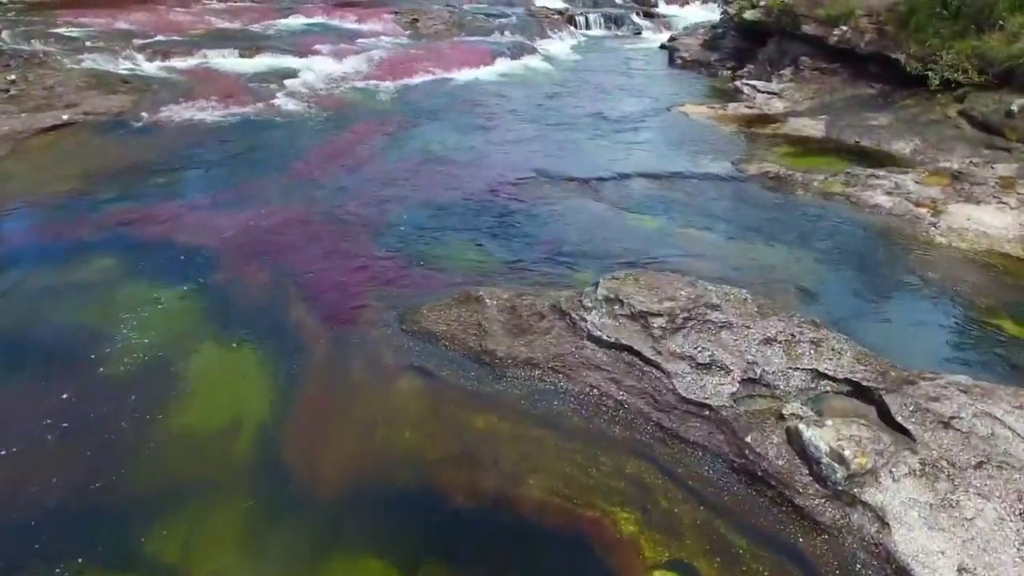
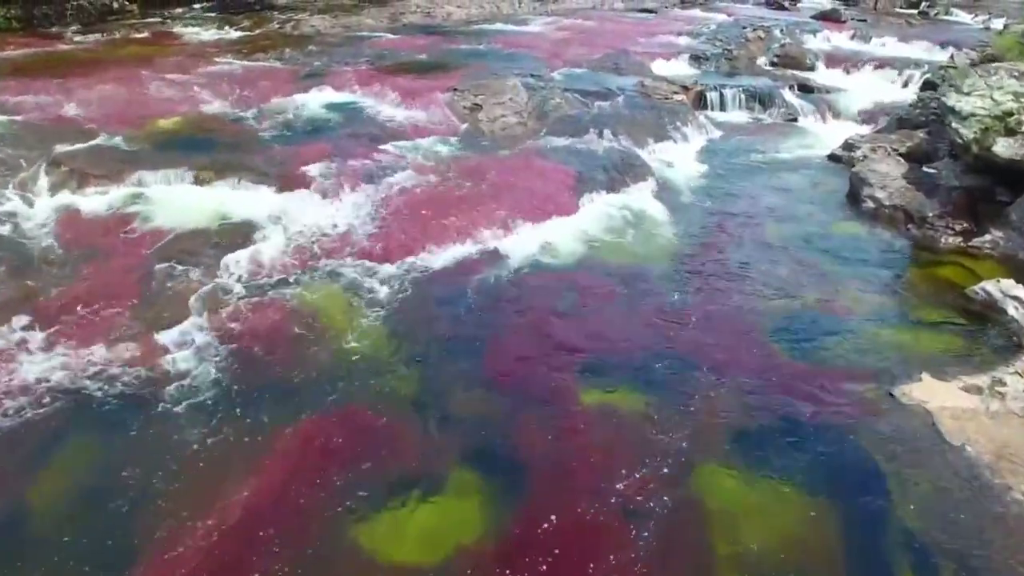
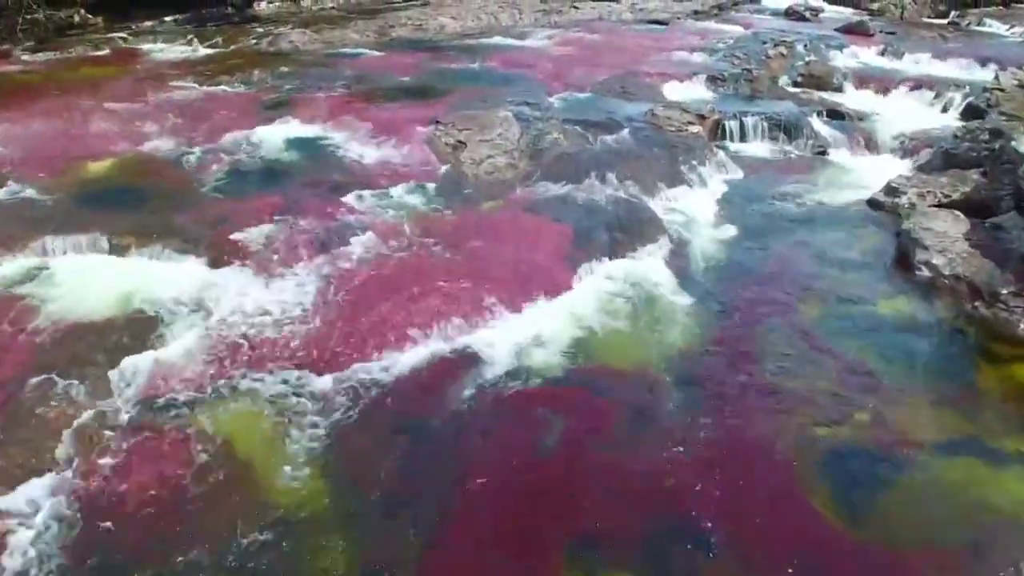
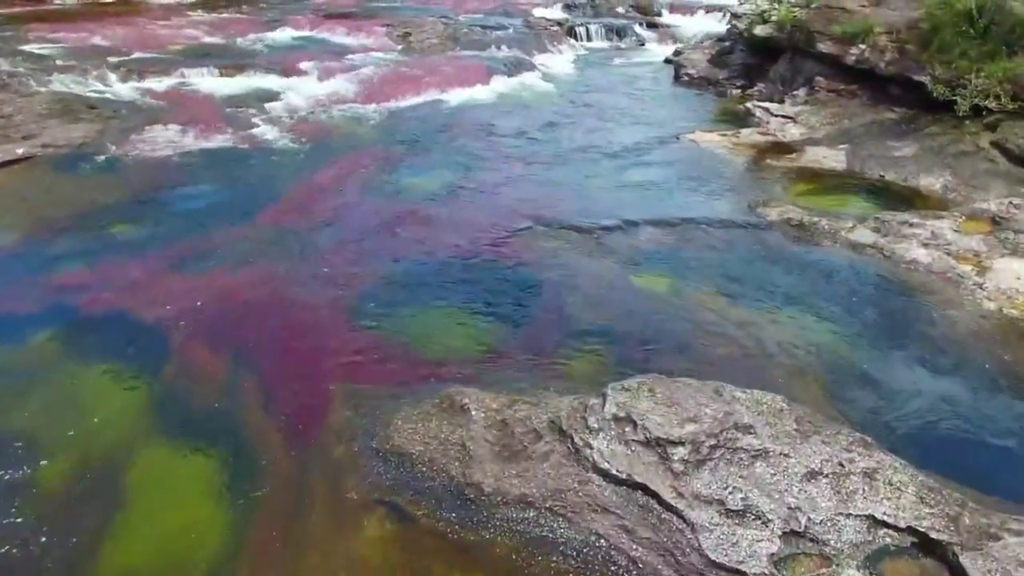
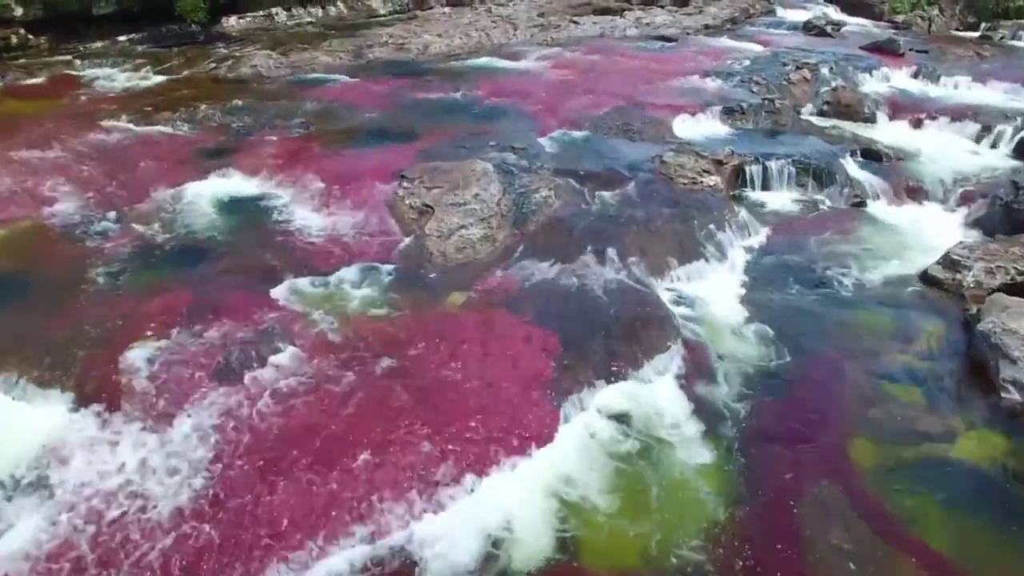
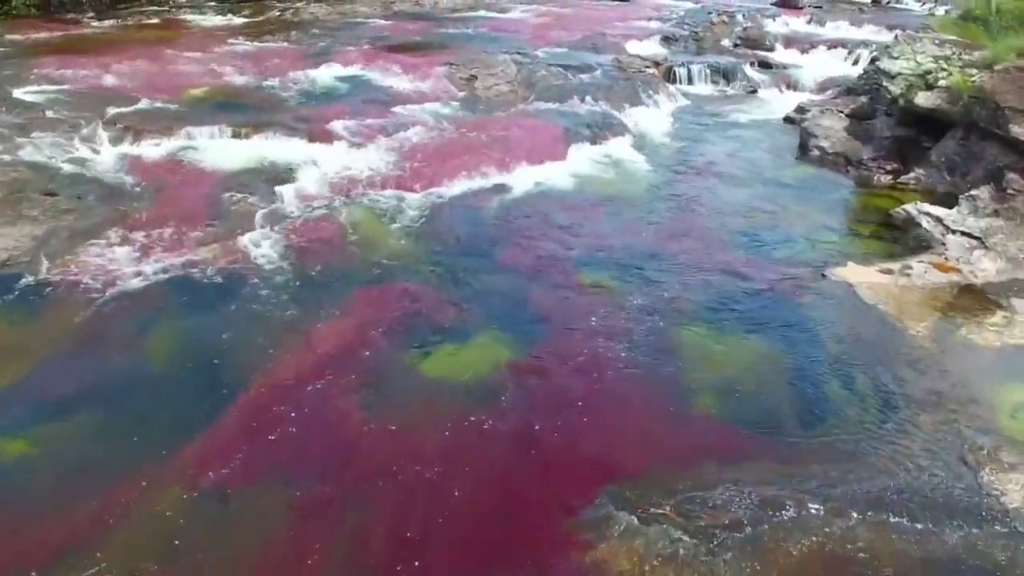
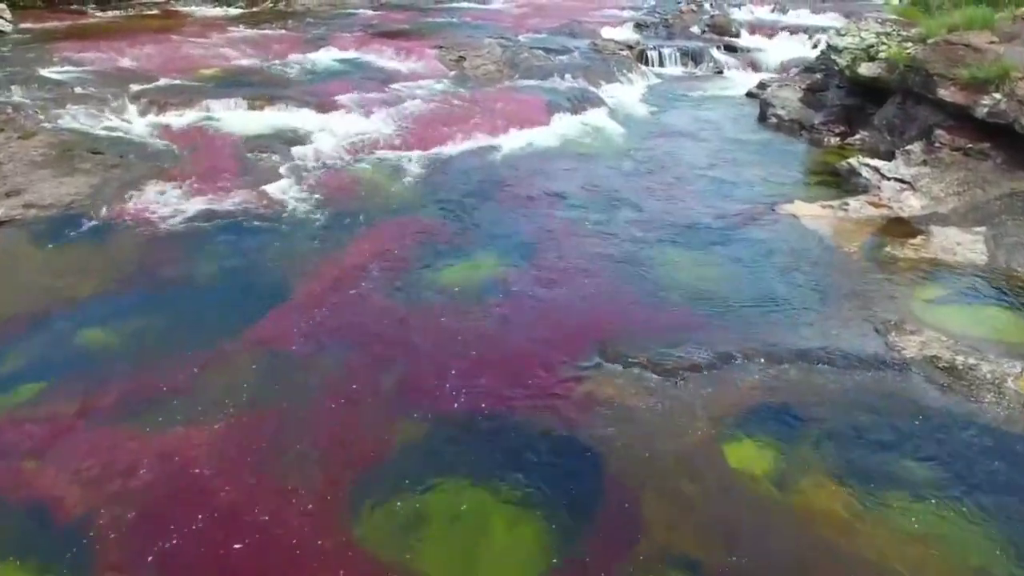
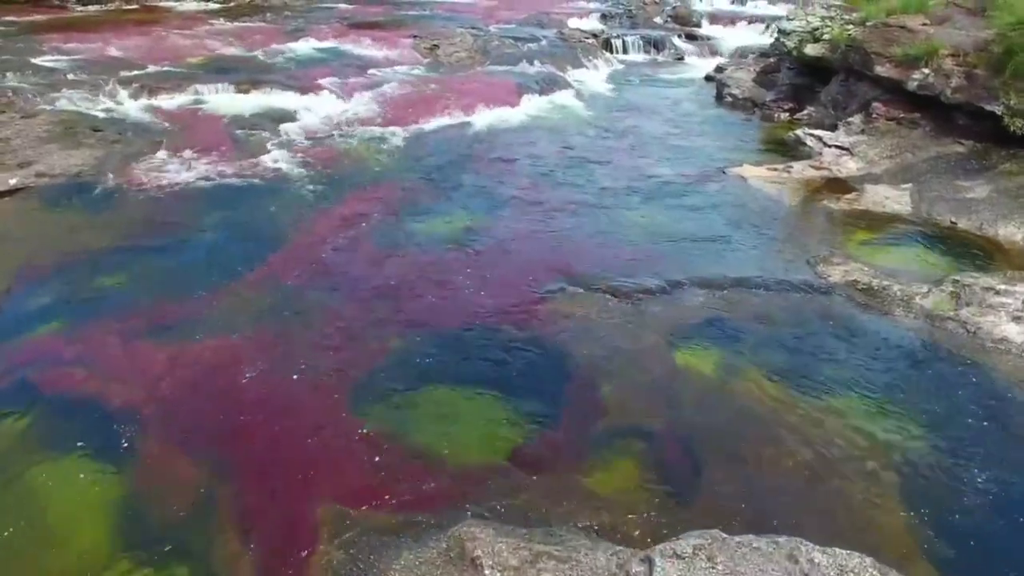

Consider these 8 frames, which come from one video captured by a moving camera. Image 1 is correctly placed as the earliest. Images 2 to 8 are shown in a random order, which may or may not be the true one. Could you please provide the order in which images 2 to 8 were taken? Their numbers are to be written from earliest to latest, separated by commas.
4, 8, 7, 6, 2, 3, 5
